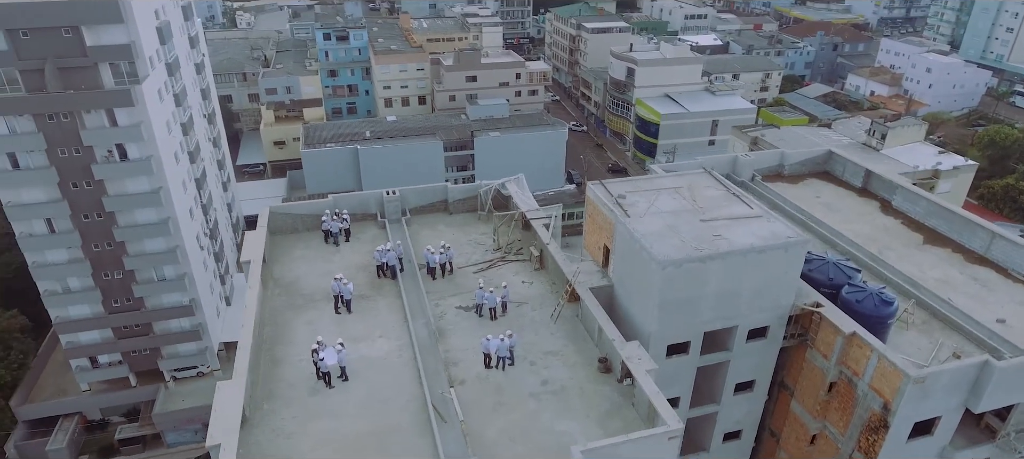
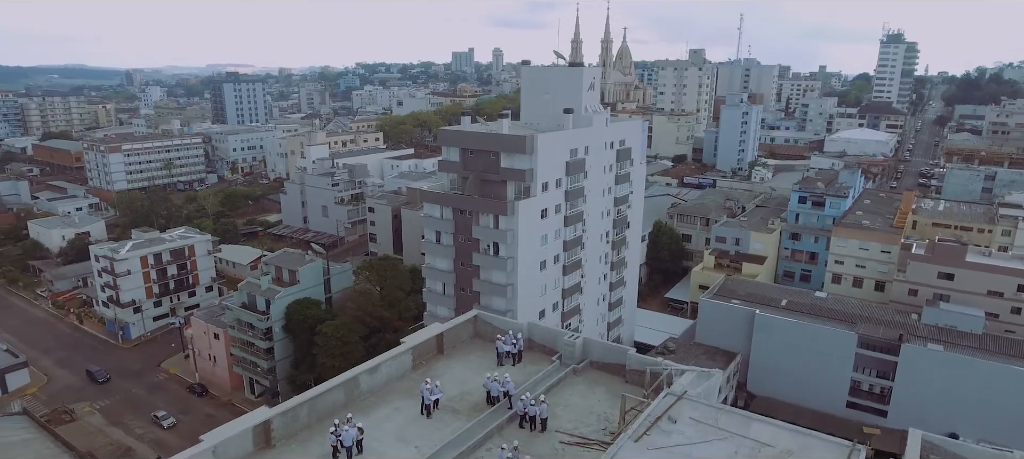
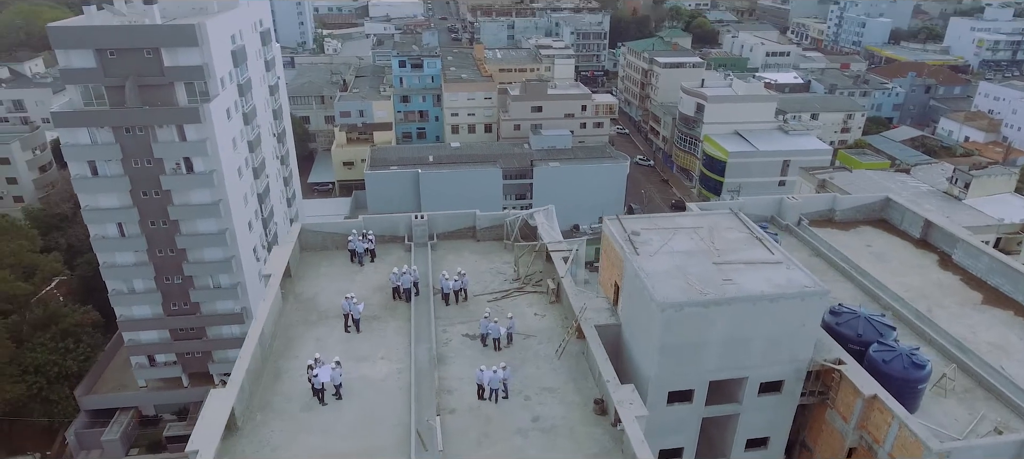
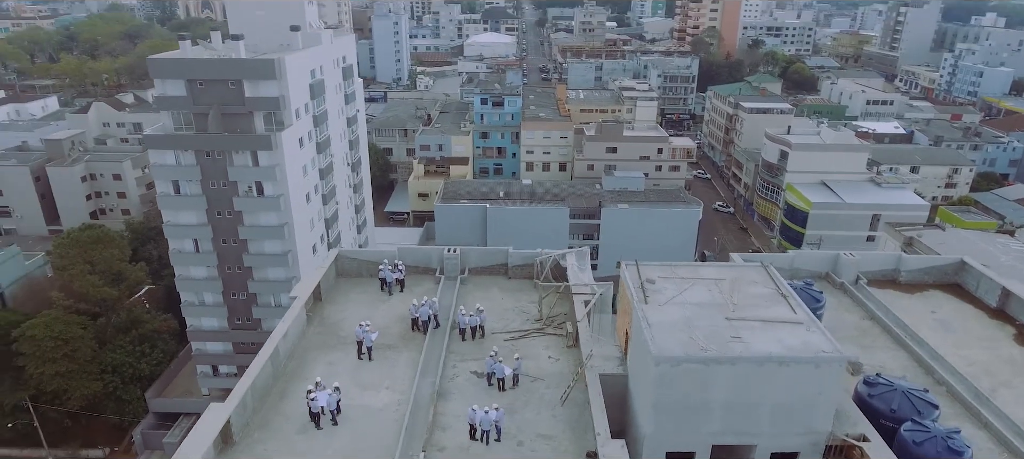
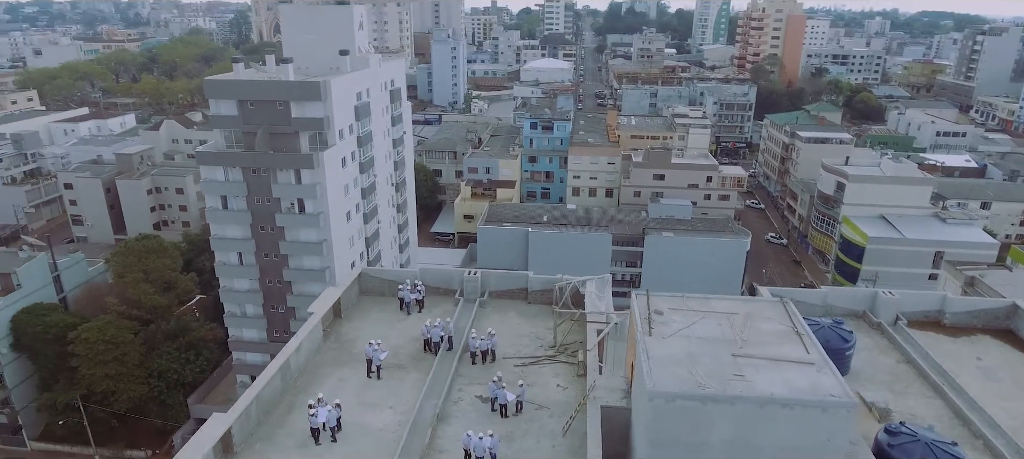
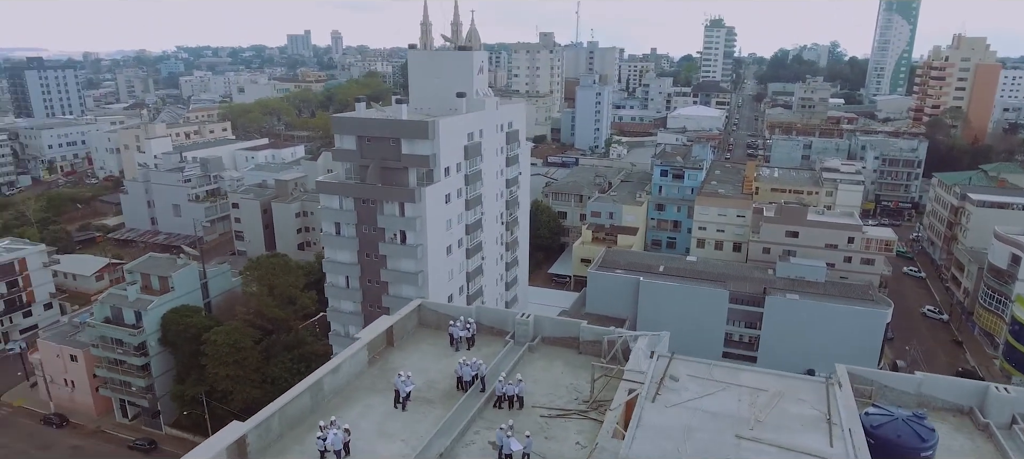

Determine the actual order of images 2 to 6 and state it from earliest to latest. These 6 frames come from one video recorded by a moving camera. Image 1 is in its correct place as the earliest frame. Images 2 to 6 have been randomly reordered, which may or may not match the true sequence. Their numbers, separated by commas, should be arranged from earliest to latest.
3, 4, 5, 6, 2
